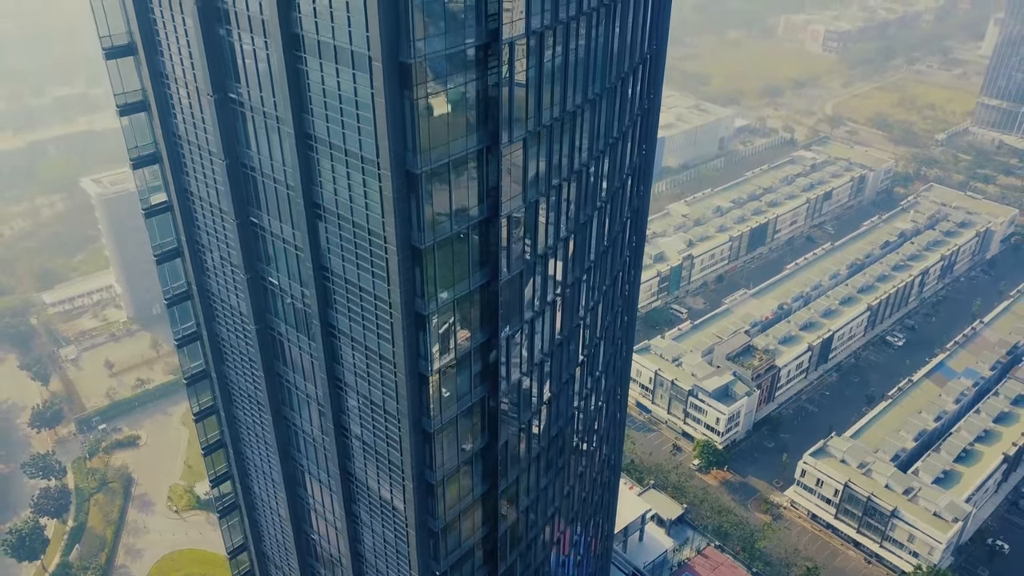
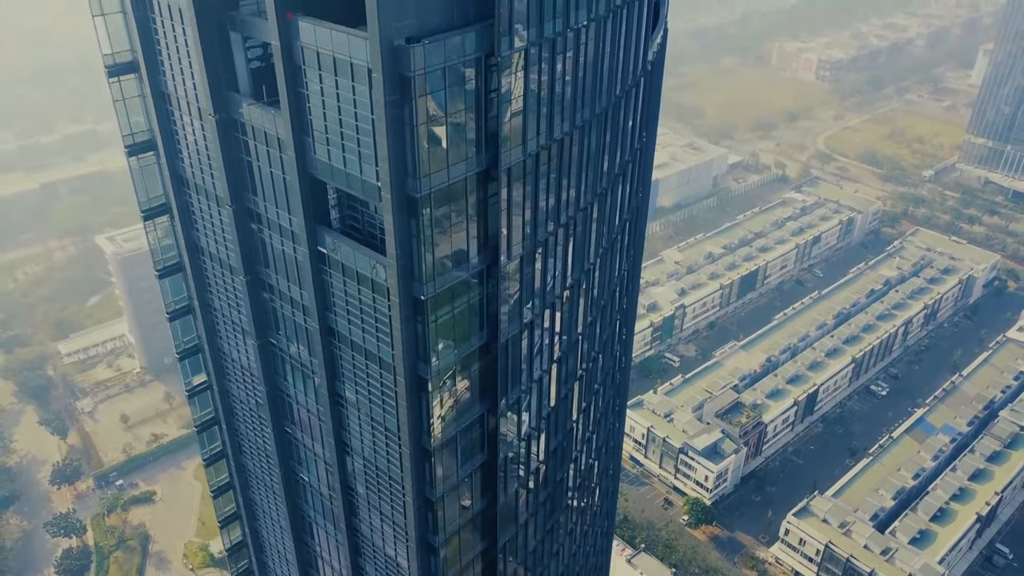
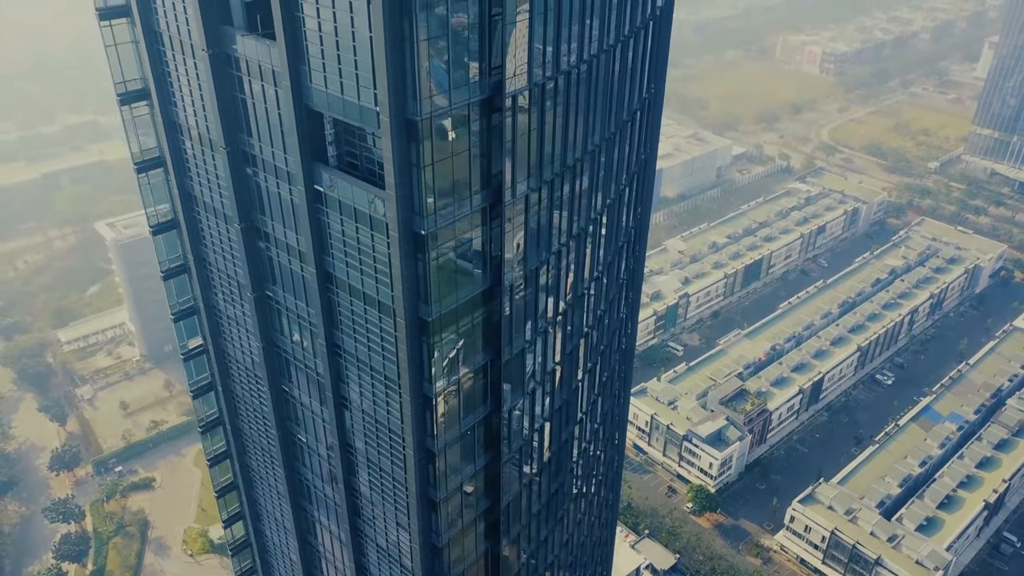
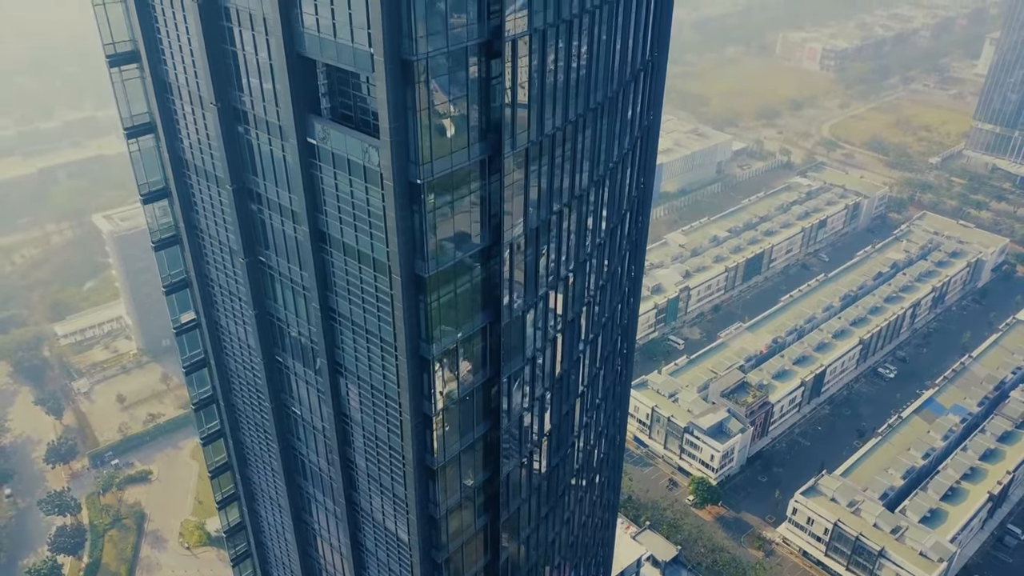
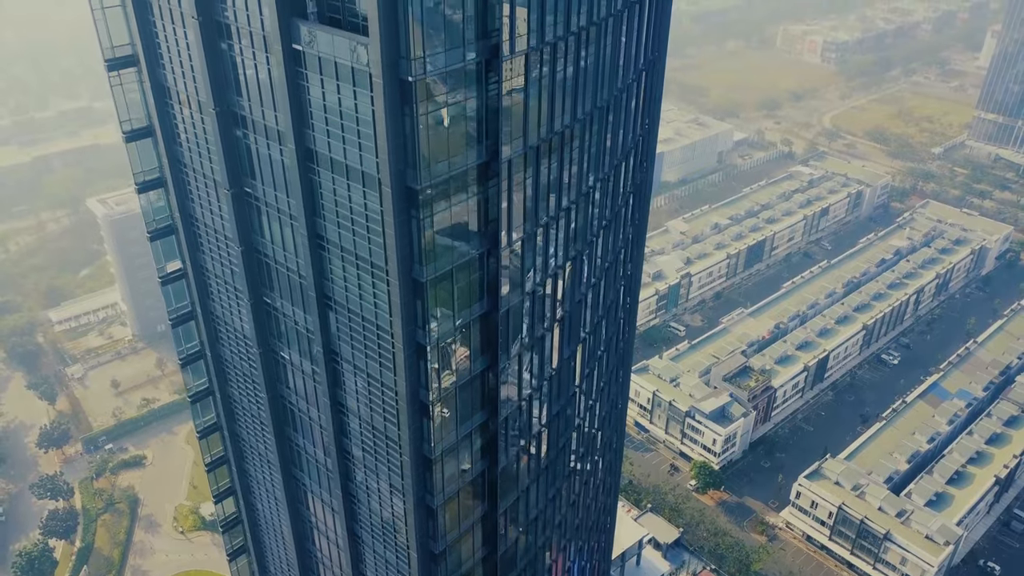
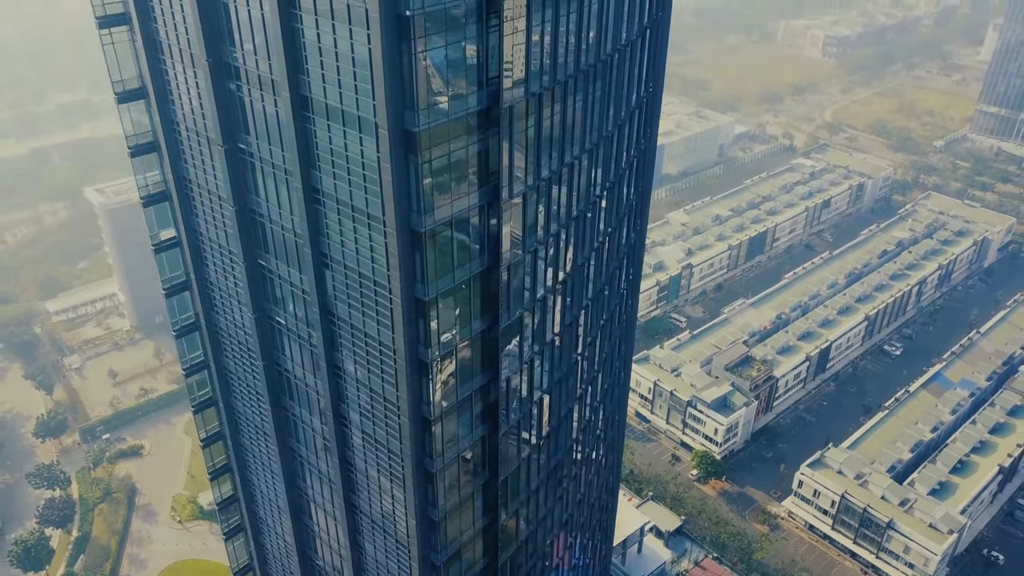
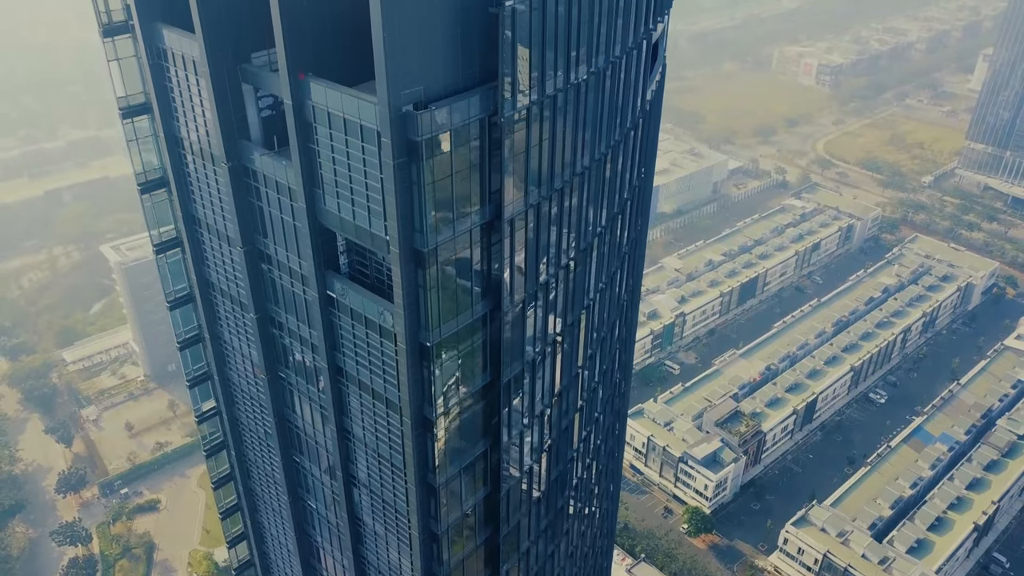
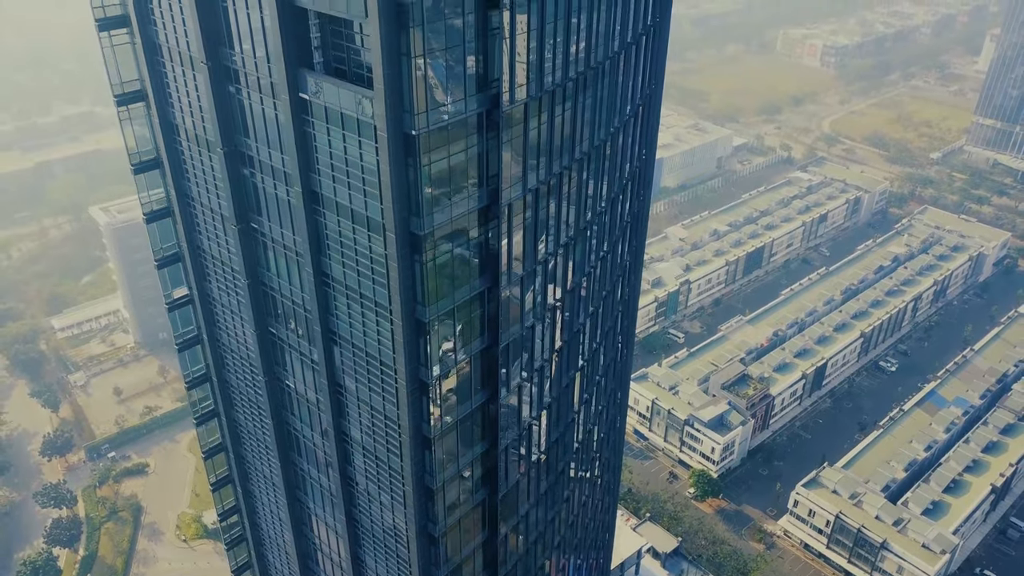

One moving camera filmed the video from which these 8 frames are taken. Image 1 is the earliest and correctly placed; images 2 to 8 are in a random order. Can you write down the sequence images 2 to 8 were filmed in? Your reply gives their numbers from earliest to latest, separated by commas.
6, 5, 8, 4, 3, 2, 7
